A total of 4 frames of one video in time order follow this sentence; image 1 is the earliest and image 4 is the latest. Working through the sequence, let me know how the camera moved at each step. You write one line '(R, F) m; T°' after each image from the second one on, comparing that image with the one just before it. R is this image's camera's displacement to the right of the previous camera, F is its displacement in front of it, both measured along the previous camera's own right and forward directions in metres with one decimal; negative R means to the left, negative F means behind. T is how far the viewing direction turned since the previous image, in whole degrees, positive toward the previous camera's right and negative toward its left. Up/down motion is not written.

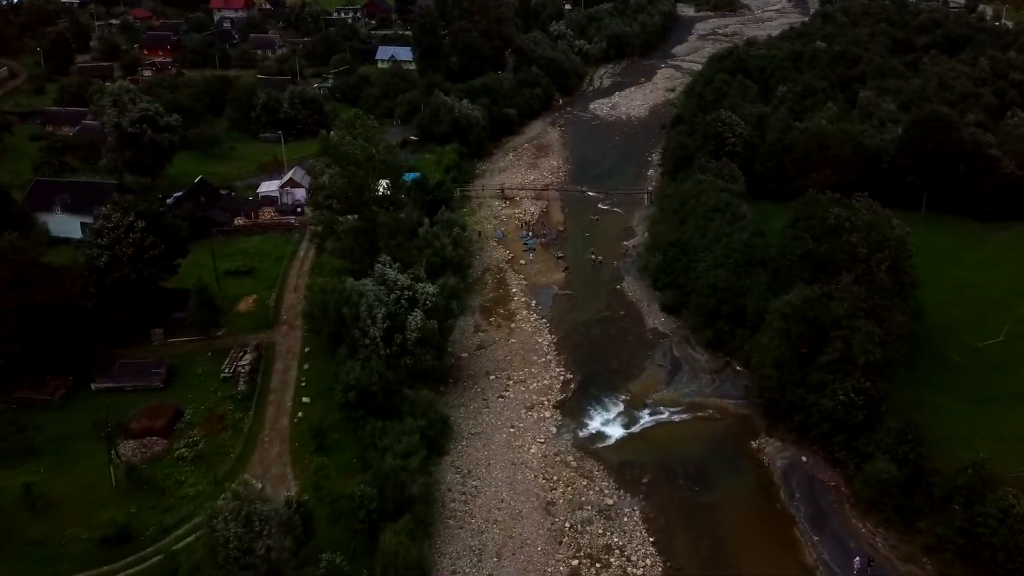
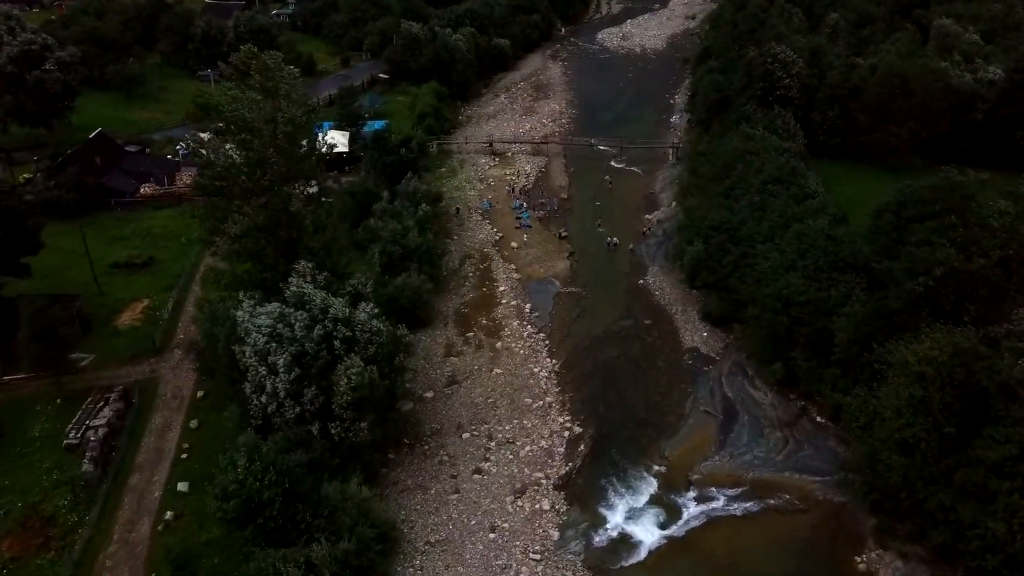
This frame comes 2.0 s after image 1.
(+0.4, +12.5) m; 0°
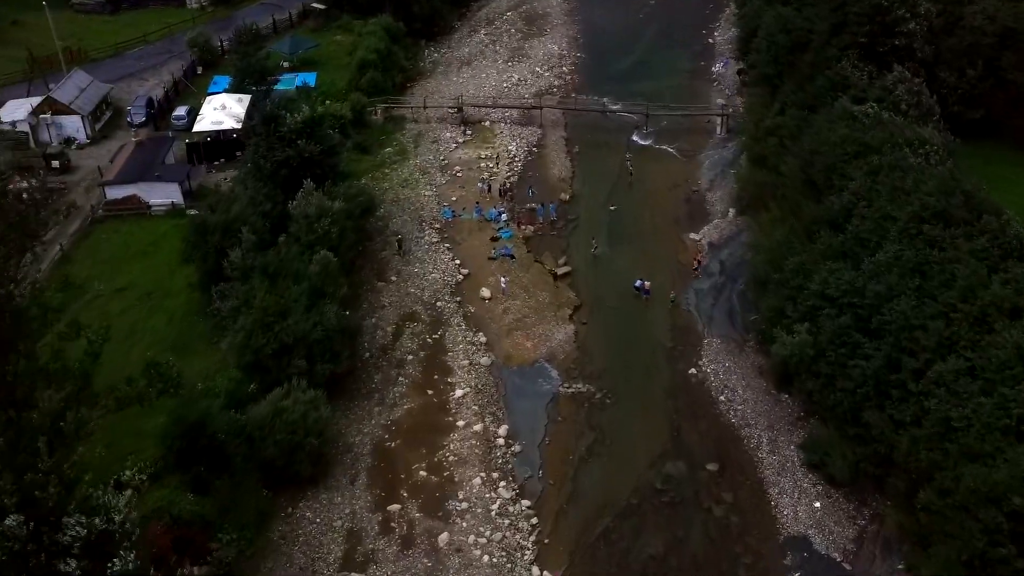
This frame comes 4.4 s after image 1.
(+0.7, +15.1) m; 0°
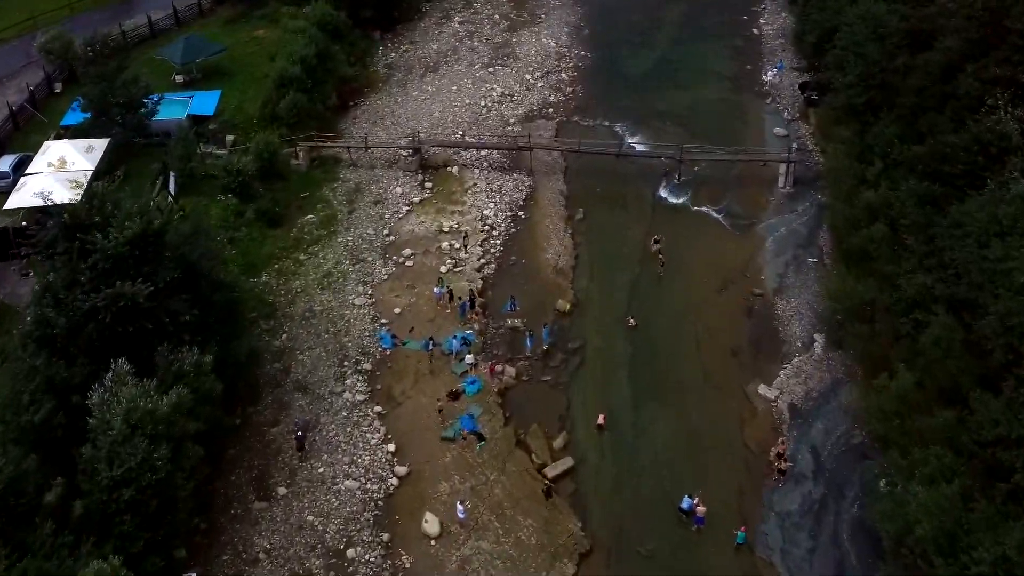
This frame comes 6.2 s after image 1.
(+0.5, +10.3) m; 0°
